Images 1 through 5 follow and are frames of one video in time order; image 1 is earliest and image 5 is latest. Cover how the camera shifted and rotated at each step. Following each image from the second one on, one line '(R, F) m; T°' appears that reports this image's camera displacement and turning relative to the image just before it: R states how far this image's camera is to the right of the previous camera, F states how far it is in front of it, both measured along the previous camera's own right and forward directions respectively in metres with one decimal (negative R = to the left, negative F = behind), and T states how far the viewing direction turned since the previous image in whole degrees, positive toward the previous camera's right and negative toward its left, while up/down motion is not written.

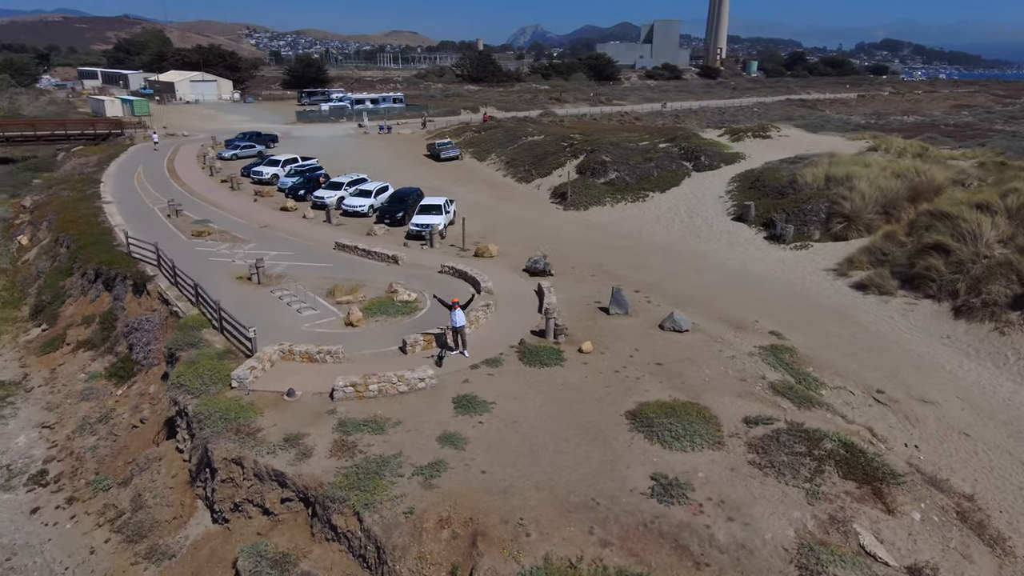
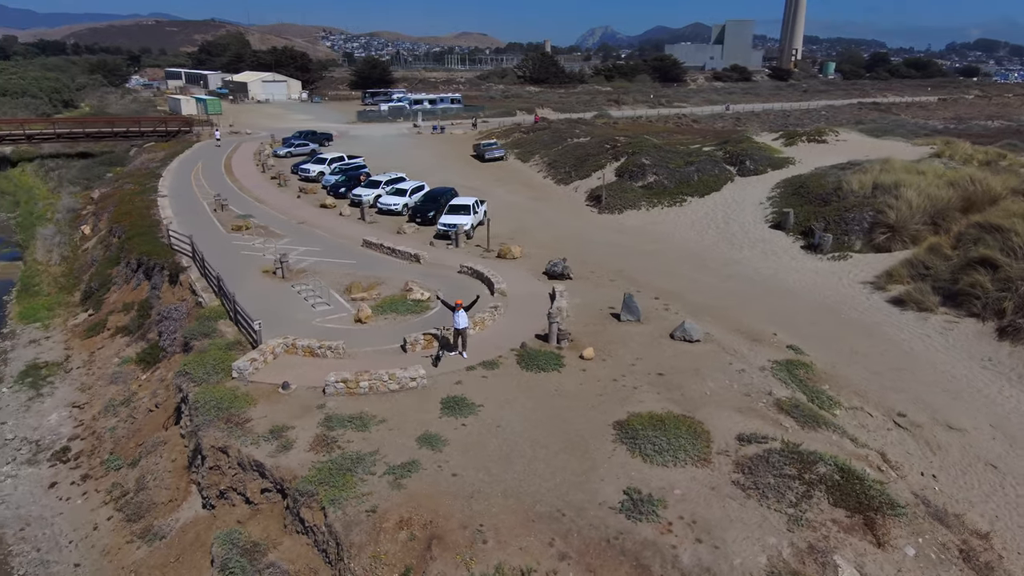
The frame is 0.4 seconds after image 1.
(+1.7, +0.3) m; -5°
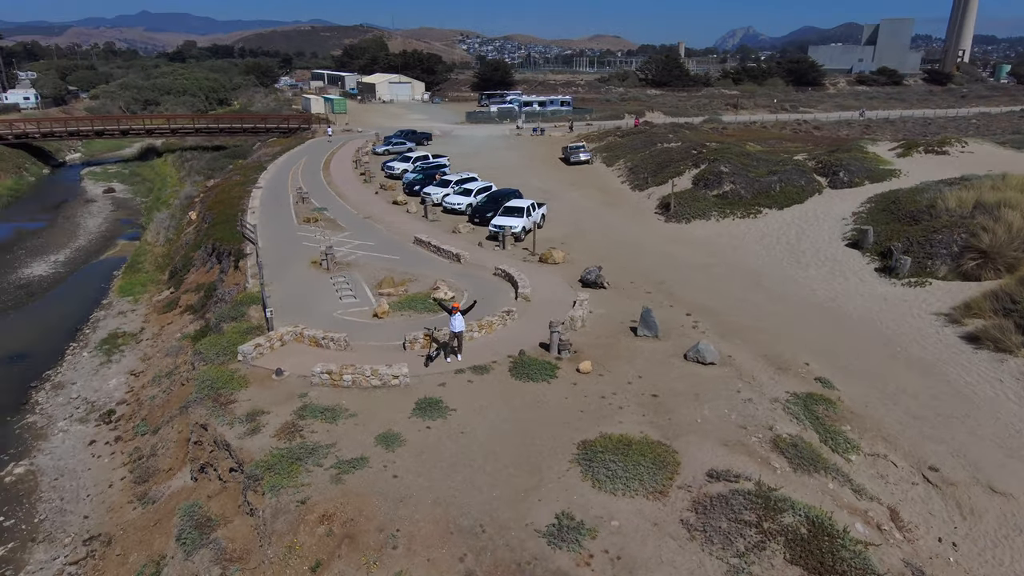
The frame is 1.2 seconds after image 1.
(+3.3, +0.7) m; -11°
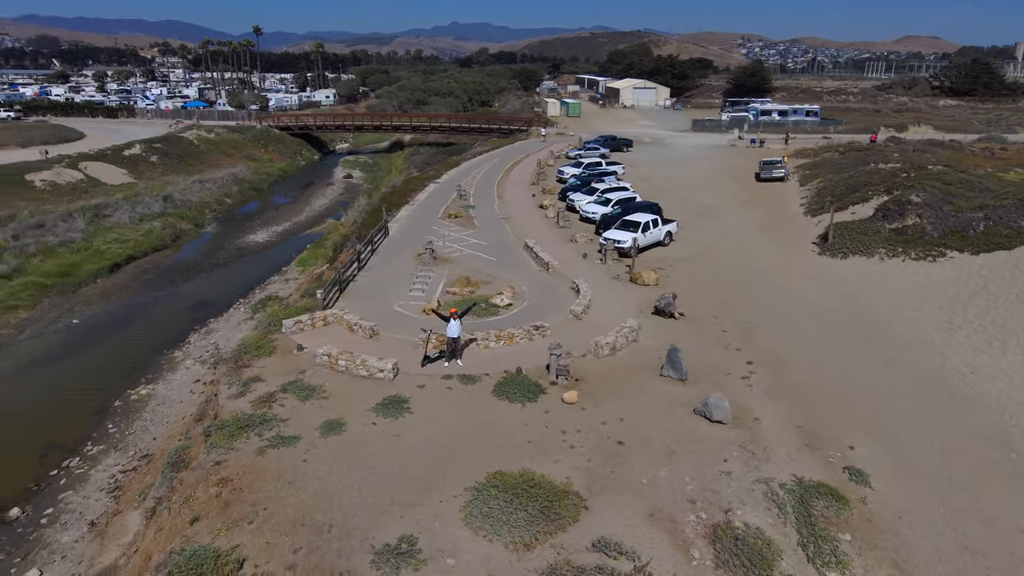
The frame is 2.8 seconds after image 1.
(+6.4, +1.8) m; -22°
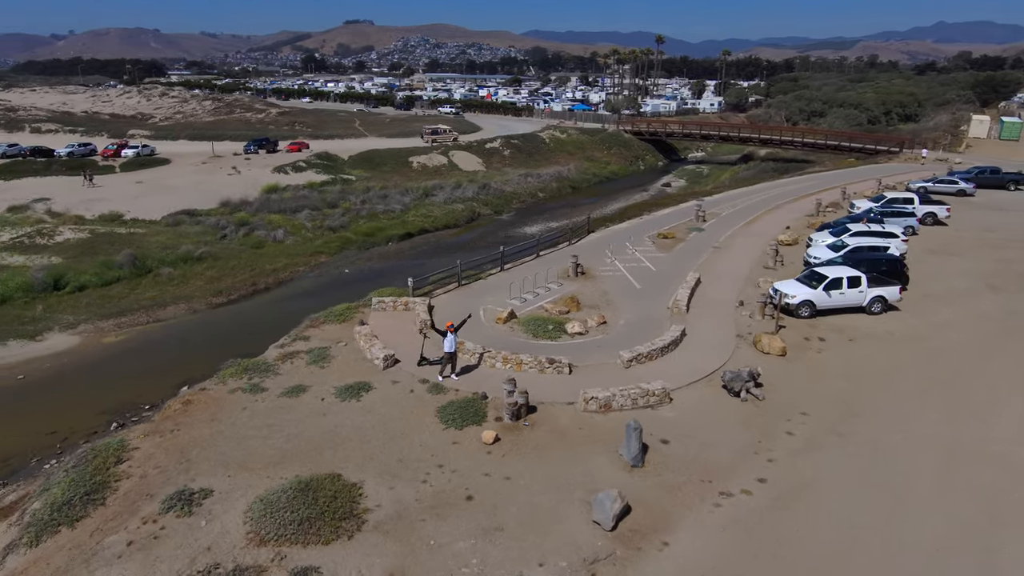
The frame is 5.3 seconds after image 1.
(+9.9, +4.0) m; -35°
